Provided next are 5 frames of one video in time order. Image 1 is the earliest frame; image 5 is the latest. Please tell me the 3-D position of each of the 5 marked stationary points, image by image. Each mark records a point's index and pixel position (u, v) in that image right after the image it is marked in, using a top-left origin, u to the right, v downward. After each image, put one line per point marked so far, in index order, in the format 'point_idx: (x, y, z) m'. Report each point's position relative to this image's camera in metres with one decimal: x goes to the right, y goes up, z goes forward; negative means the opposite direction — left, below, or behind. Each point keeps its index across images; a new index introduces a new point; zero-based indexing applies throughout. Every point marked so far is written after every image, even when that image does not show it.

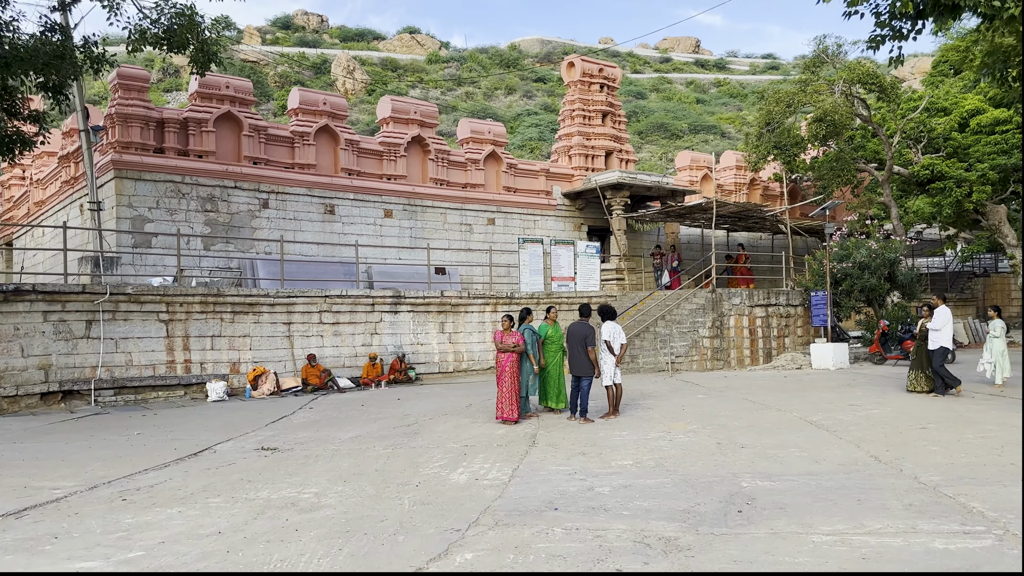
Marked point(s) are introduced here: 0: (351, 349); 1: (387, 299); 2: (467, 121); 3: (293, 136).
0: (-2.8, -1.0, +13.5) m
1: (-2.2, -0.2, +13.9) m
2: (-1.1, +3.9, +18.5) m
3: (-4.4, +3.0, +15.8) m
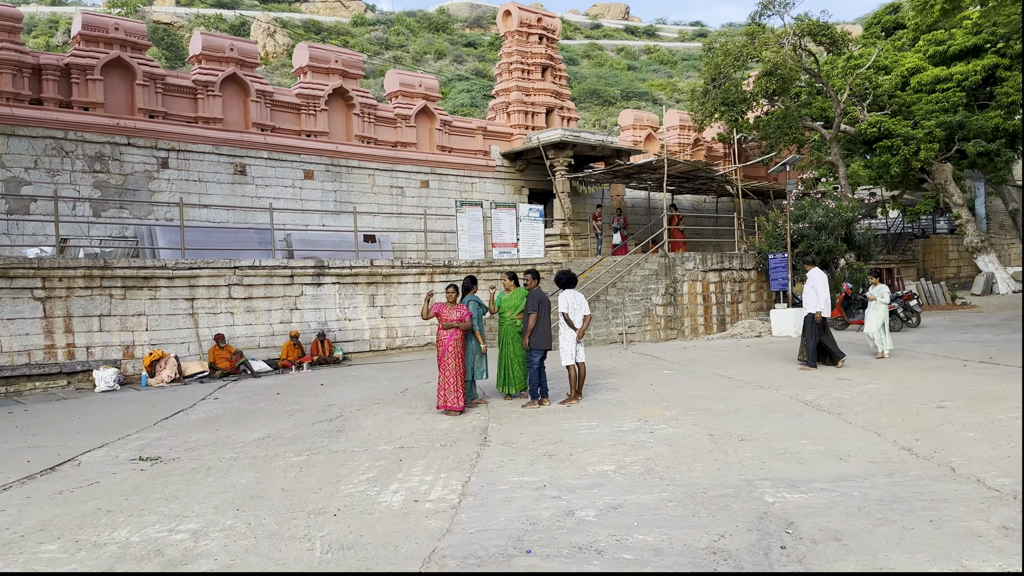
0: (-3.7, -0.6, +11.9) m
1: (-3.1, +0.3, +12.3) m
2: (-2.5, +4.6, +16.9) m
3: (-5.5, +3.5, +13.9) m
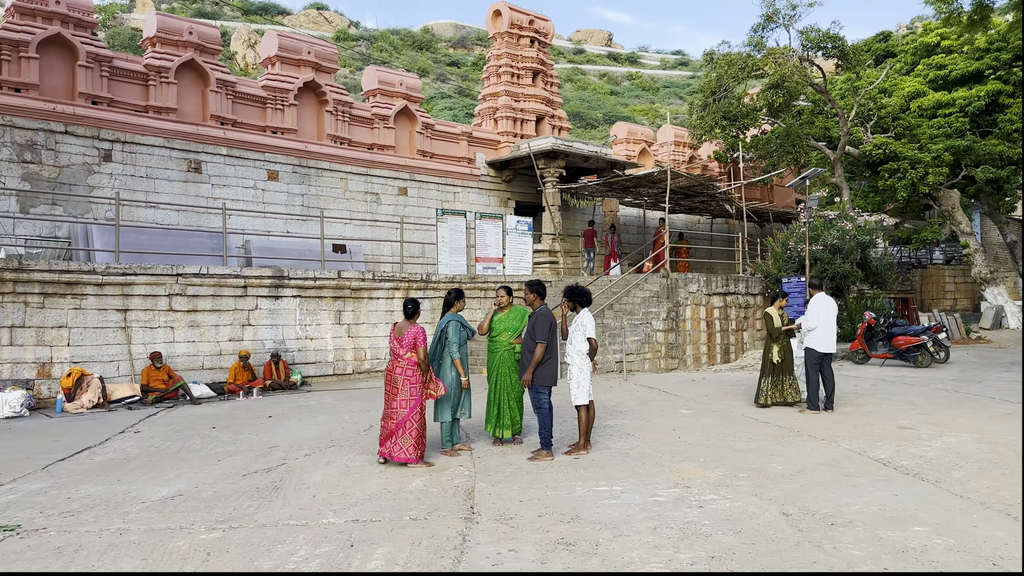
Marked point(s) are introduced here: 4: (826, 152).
0: (-3.9, -0.7, +10.3) m
1: (-3.3, +0.1, +10.7) m
2: (-2.7, +4.3, +15.4) m
3: (-5.7, +3.4, +12.4) m
4: (+7.9, +3.4, +20.0) m
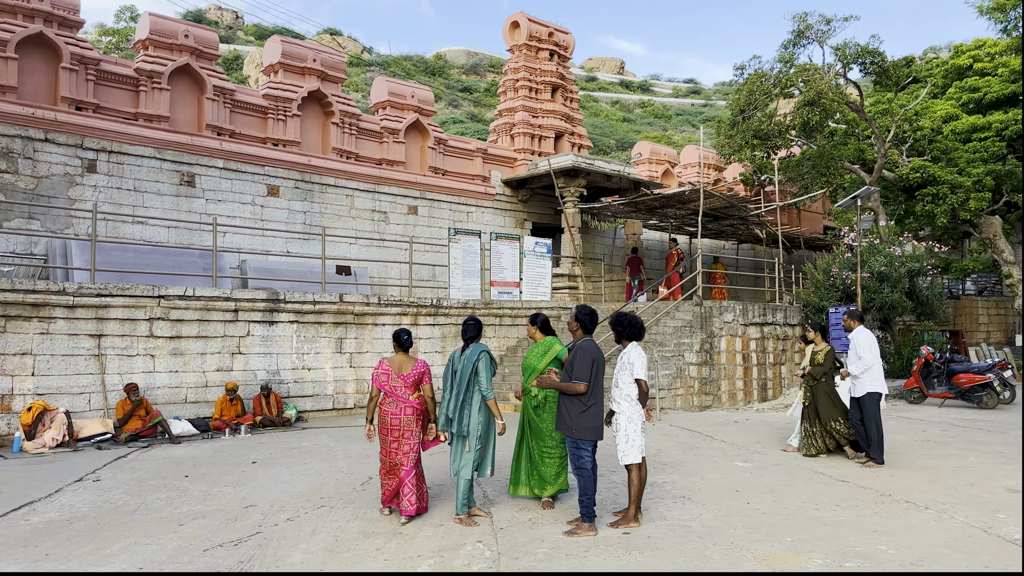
0: (-3.6, -1.0, +9.3) m
1: (-3.1, -0.2, +9.7) m
2: (-2.3, +3.8, +14.5) m
3: (-5.4, +3.0, +11.5) m
4: (+8.3, +2.7, +19.0) m
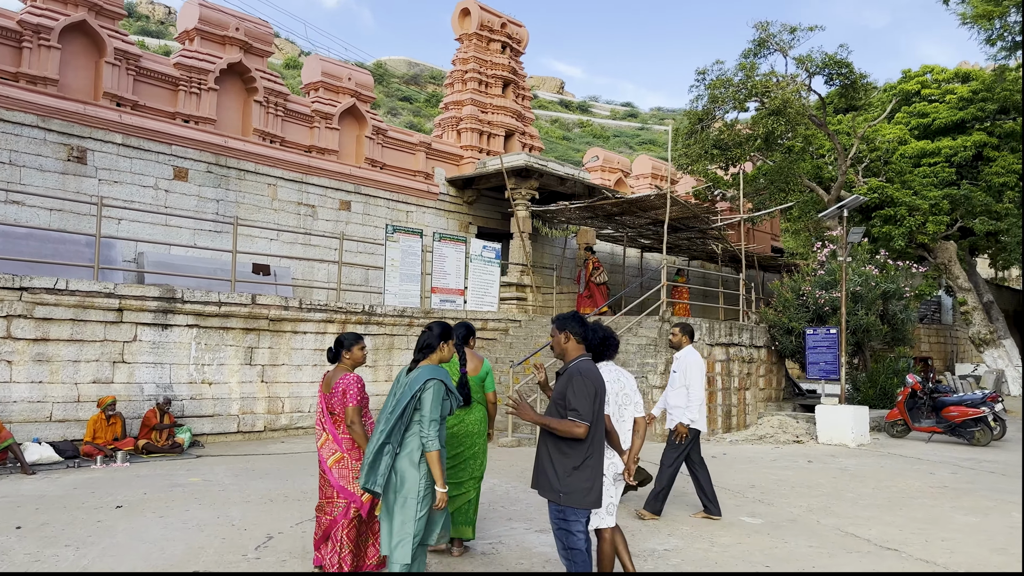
0: (-4.2, -0.9, +7.5) m
1: (-3.6, -0.2, +8.0) m
2: (-3.2, +3.7, +12.9) m
3: (-6.0, +3.1, +9.6) m
4: (+7.0, +2.2, +18.2) m
